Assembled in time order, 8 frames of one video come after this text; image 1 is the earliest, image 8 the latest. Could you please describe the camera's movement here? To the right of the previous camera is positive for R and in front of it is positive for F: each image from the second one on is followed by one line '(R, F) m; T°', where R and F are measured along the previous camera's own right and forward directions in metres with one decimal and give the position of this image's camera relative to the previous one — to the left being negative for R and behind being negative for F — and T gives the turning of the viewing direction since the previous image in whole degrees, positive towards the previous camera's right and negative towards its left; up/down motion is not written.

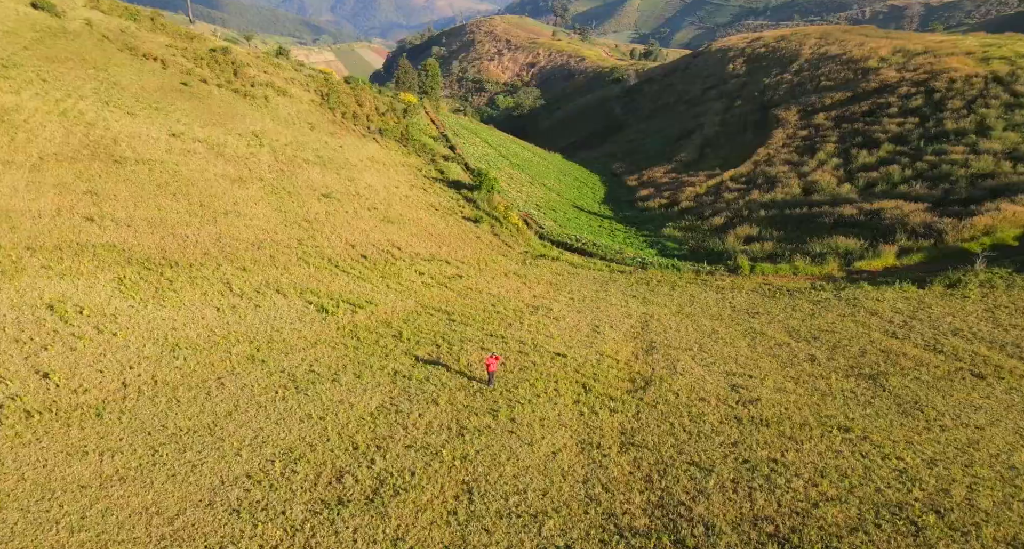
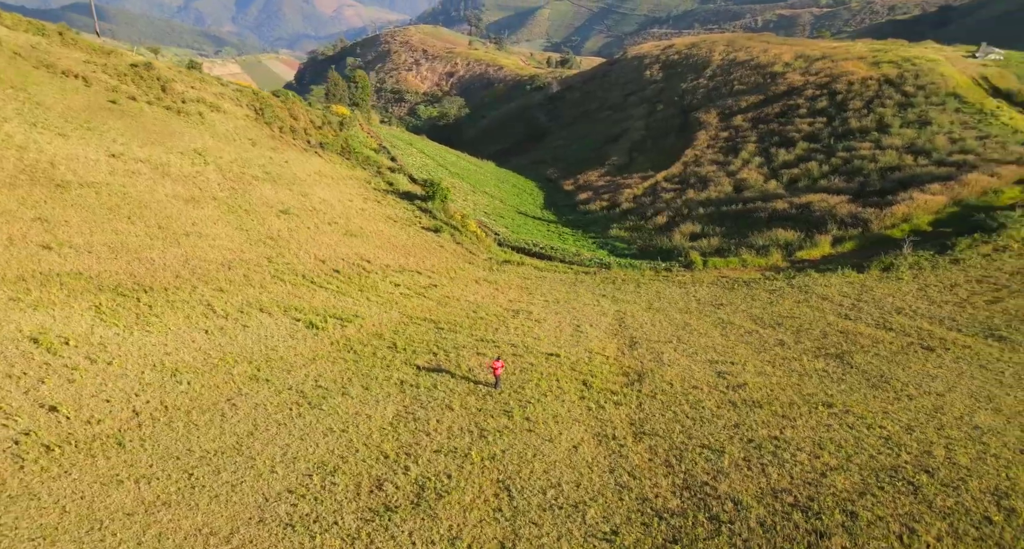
(-2.6, -0.8) m; +6°
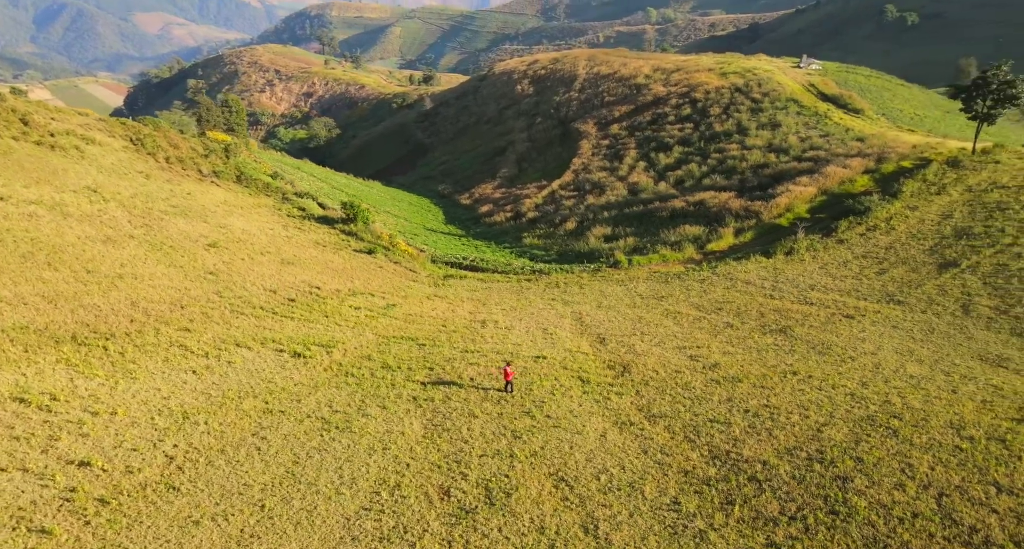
(-4.8, -1.1) m; +11°
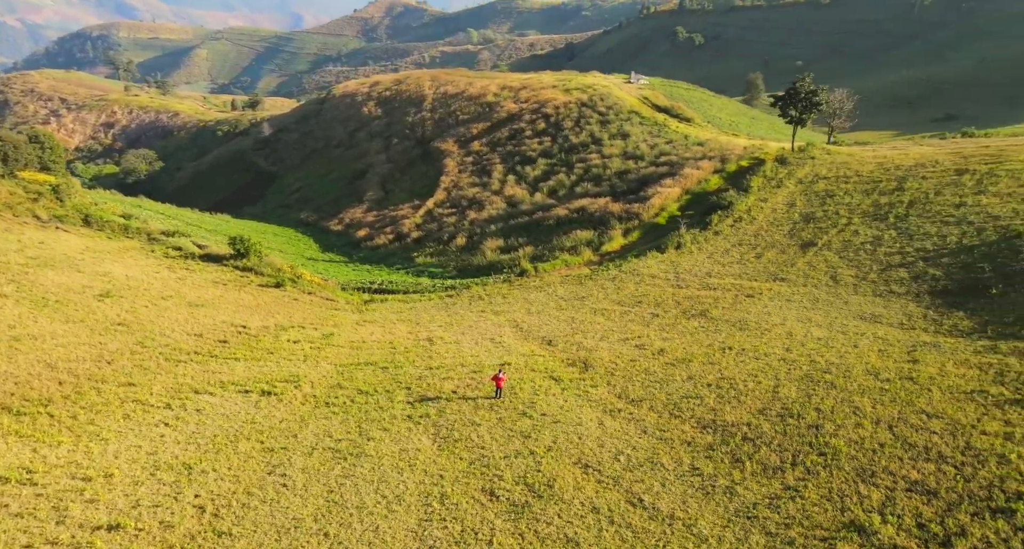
(-5.2, -1.1) m; +14°
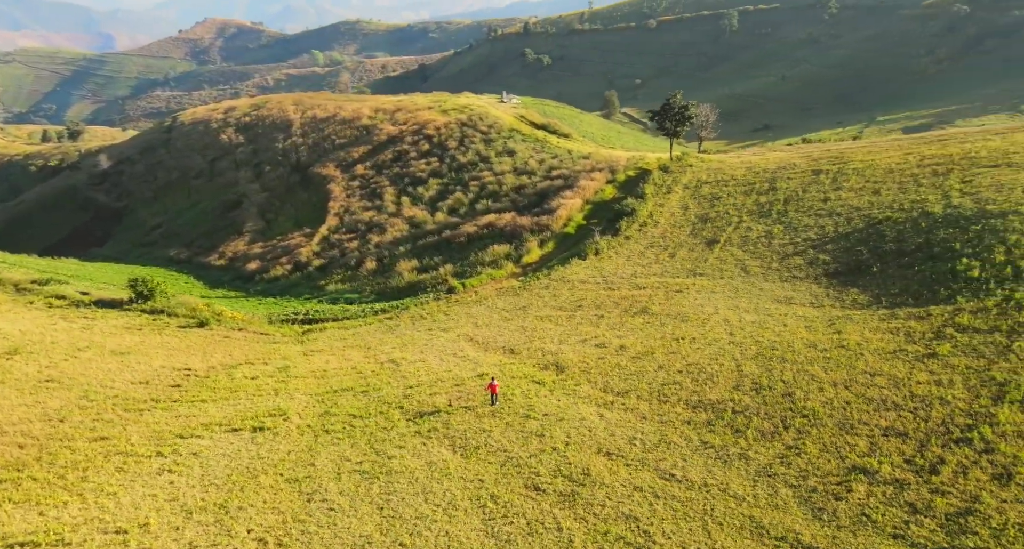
(-5.3, -1.1) m; +12°
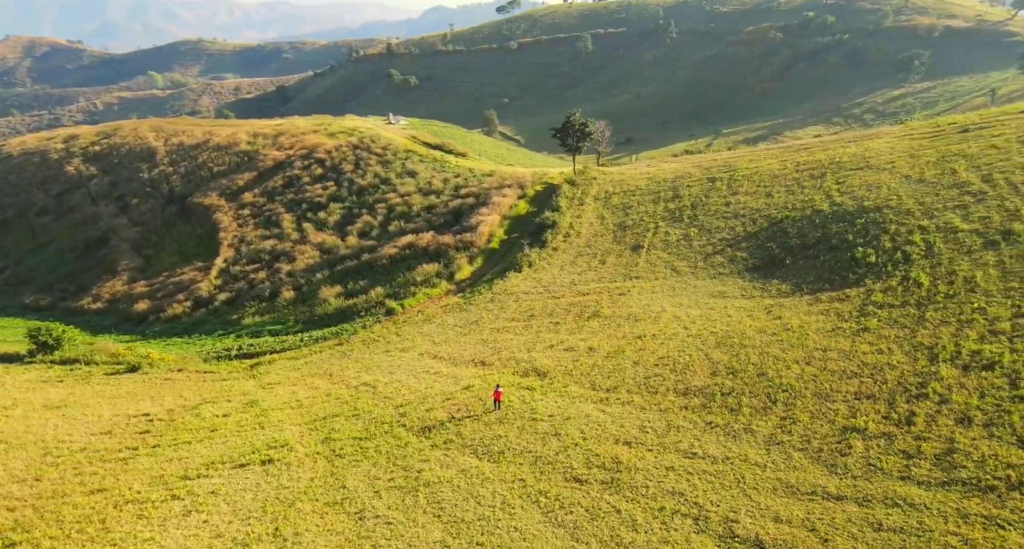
(-5.5, -1.0) m; +11°
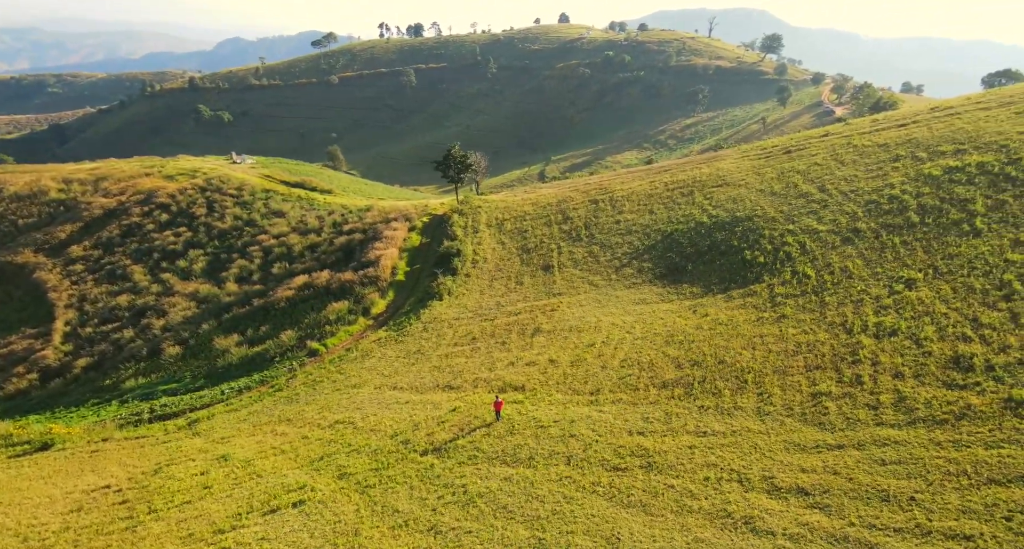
(-7.8, -1.2) m; +15°
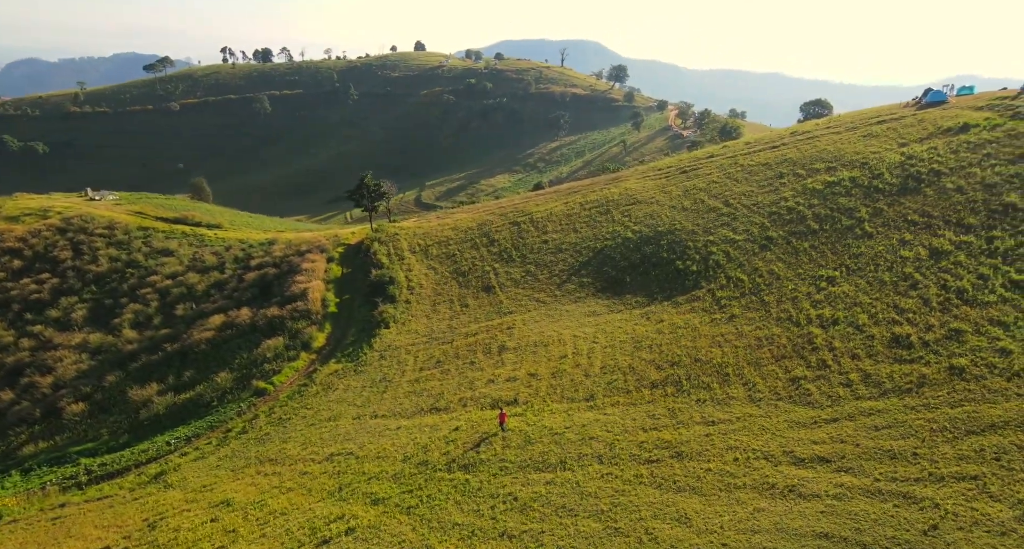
(-7.1, -0.8) m; +12°
